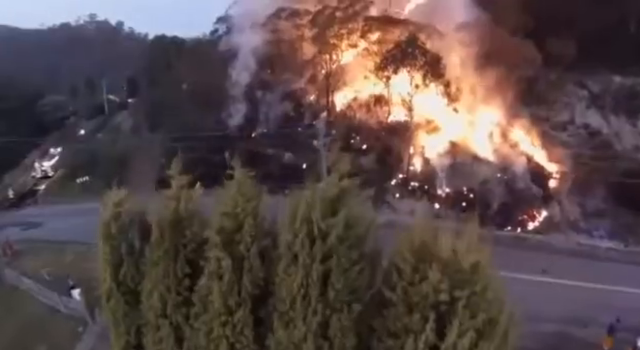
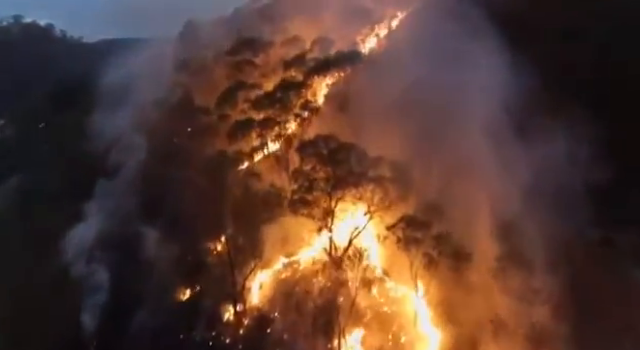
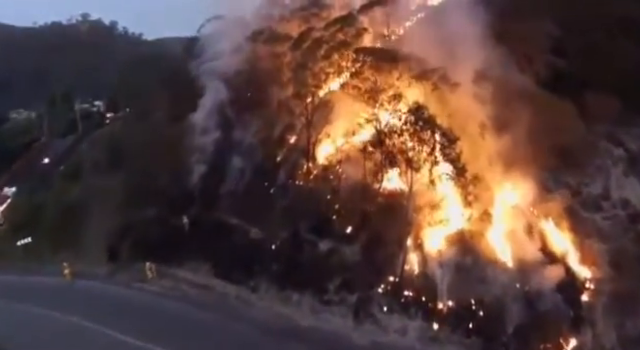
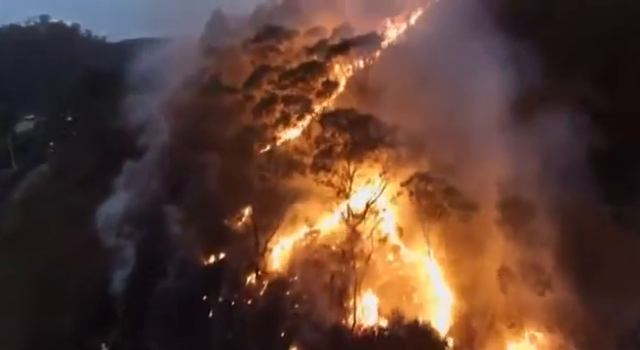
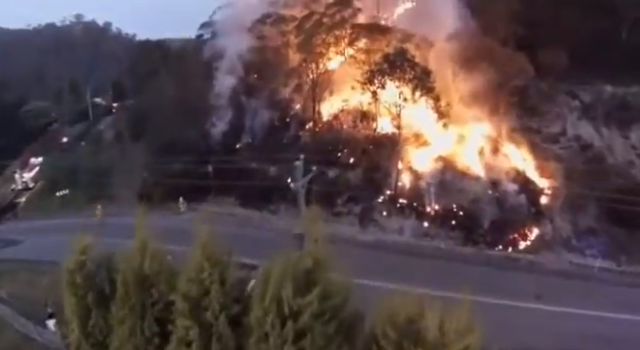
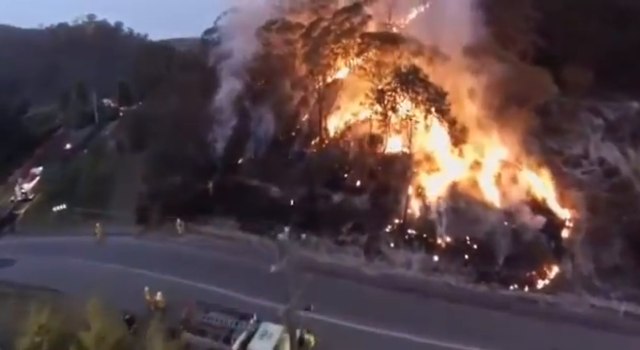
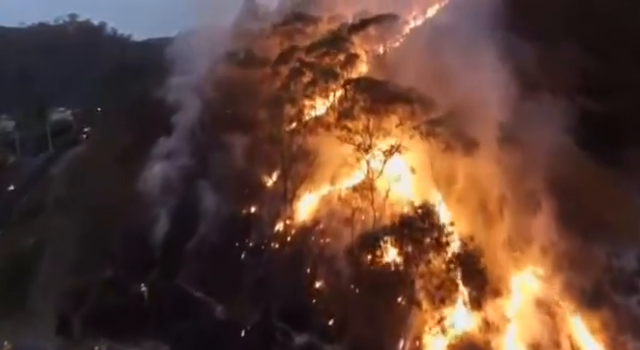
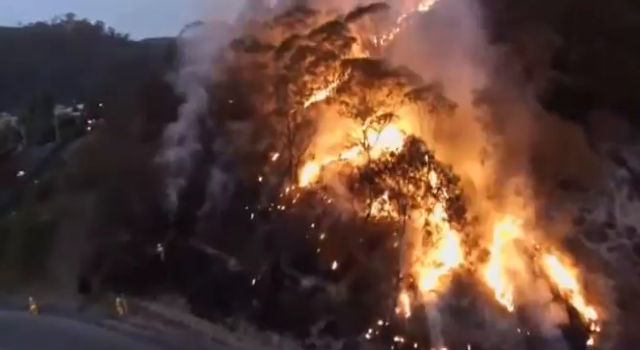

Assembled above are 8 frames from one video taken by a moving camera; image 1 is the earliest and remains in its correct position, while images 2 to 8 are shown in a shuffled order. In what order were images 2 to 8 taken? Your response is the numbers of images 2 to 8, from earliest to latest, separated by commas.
5, 6, 3, 8, 7, 4, 2
